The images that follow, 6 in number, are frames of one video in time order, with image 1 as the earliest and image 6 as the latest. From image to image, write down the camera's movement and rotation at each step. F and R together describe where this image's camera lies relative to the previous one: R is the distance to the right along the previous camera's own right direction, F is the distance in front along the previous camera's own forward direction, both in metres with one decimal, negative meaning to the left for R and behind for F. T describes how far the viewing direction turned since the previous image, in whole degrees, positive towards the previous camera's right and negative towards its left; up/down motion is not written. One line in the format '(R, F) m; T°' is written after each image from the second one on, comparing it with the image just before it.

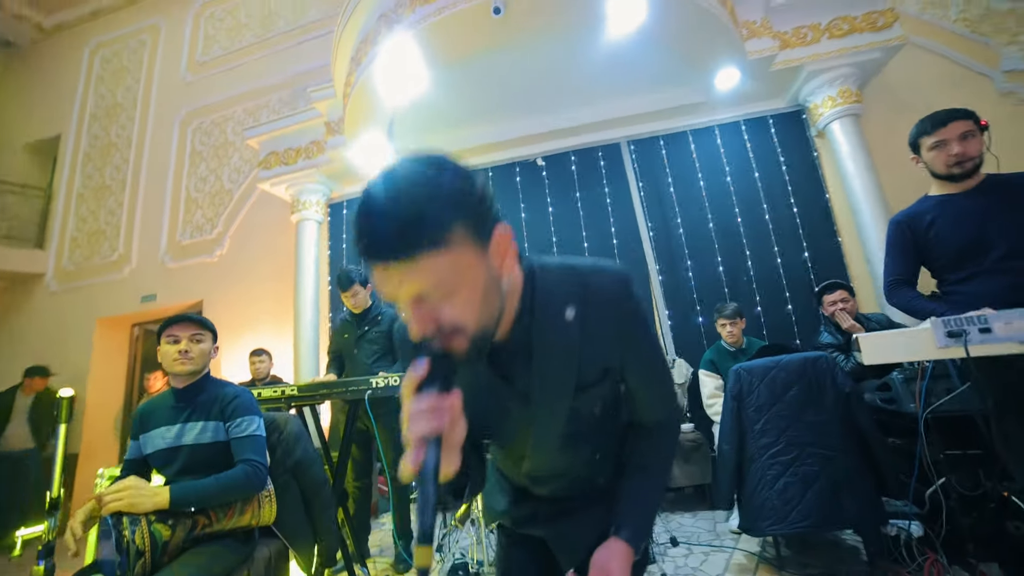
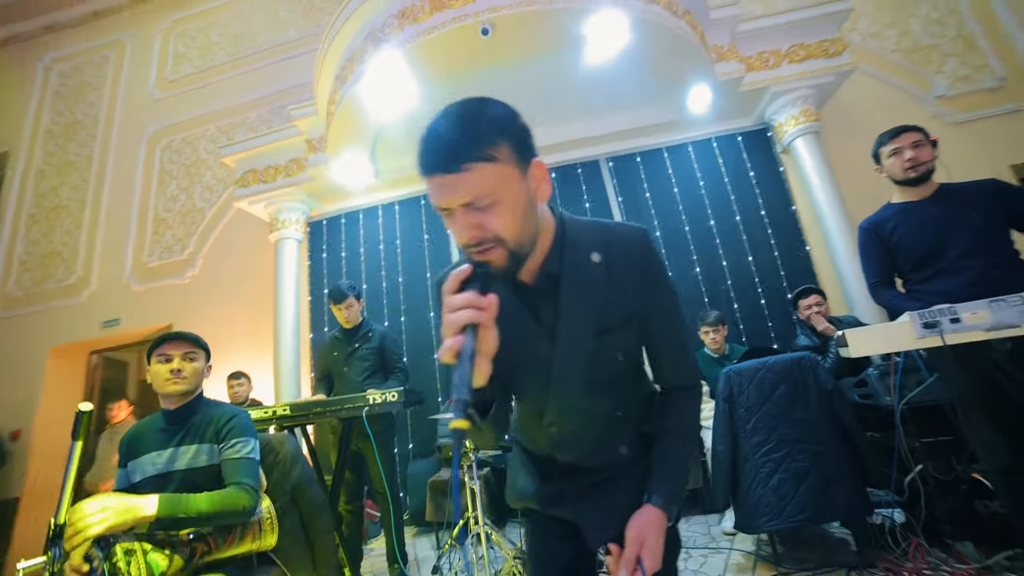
(-0.1, 0.0) m; +3°
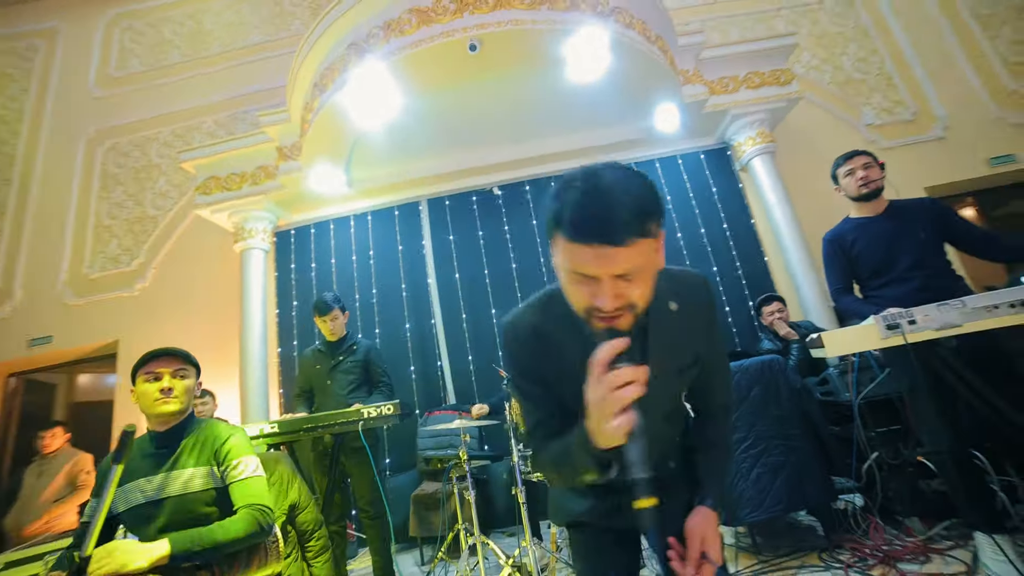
(-0.2, 0.0) m; +6°
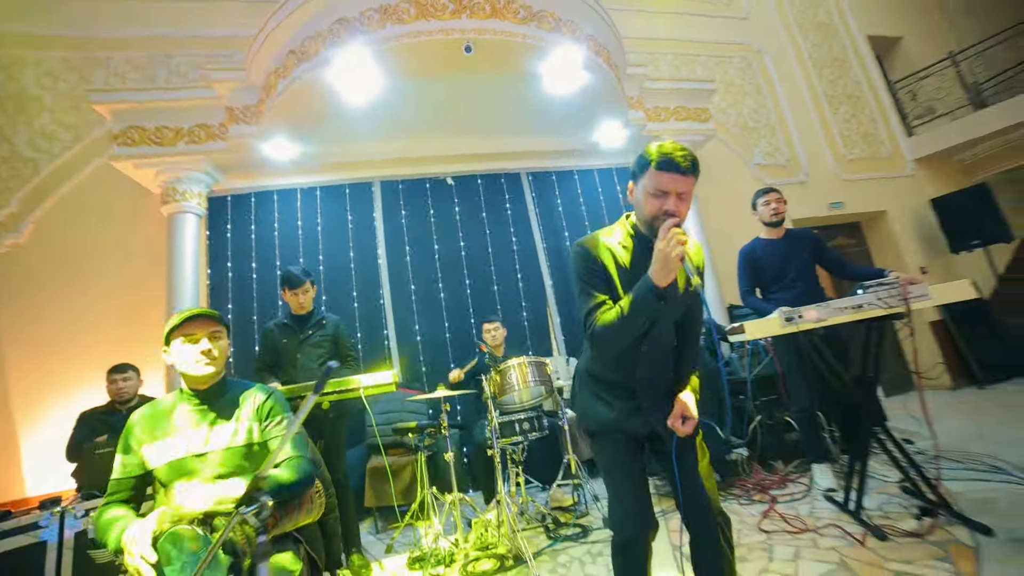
(-0.5, -0.2) m; +13°
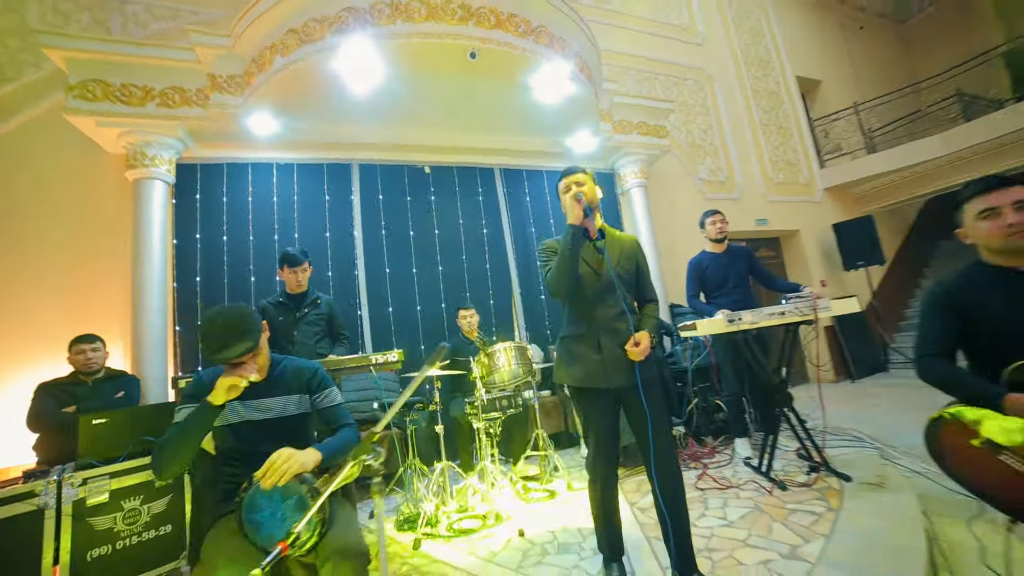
(-0.4, -0.3) m; +9°
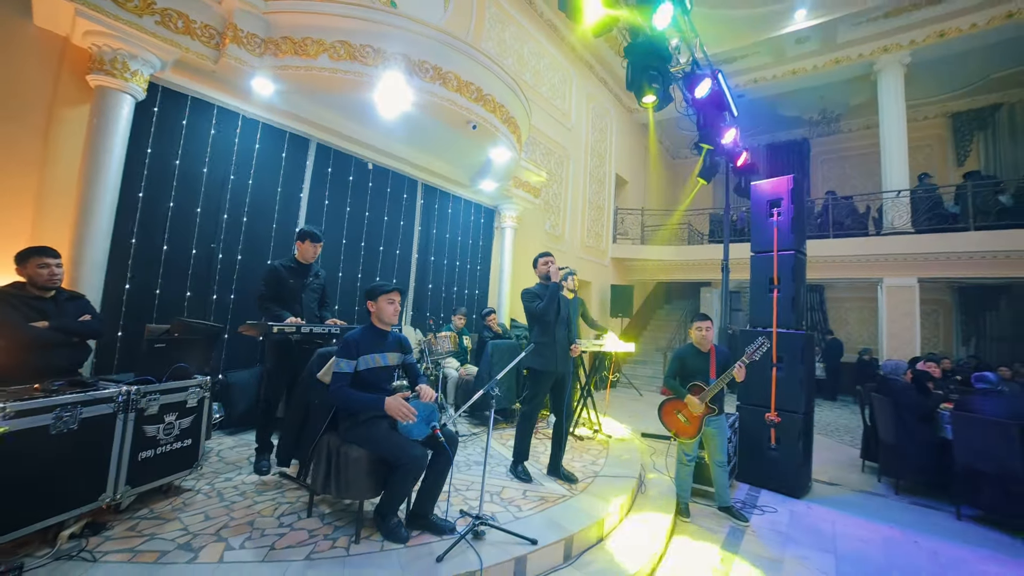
(-1.7, -1.1) m; +28°
